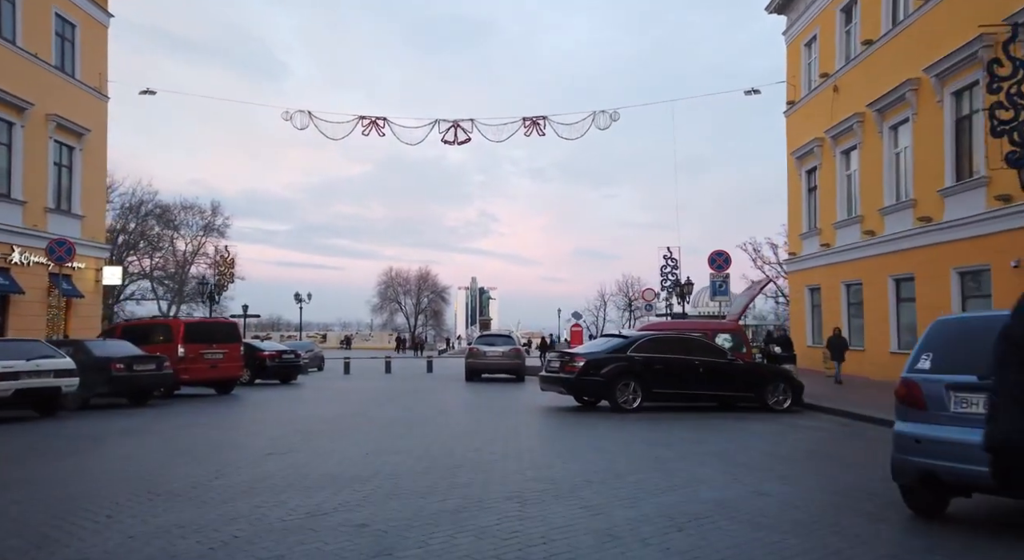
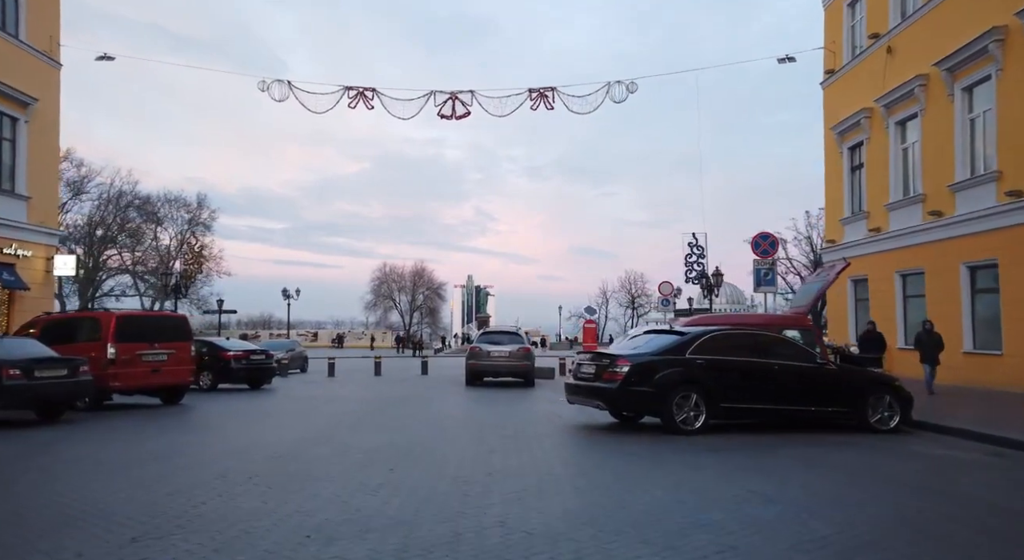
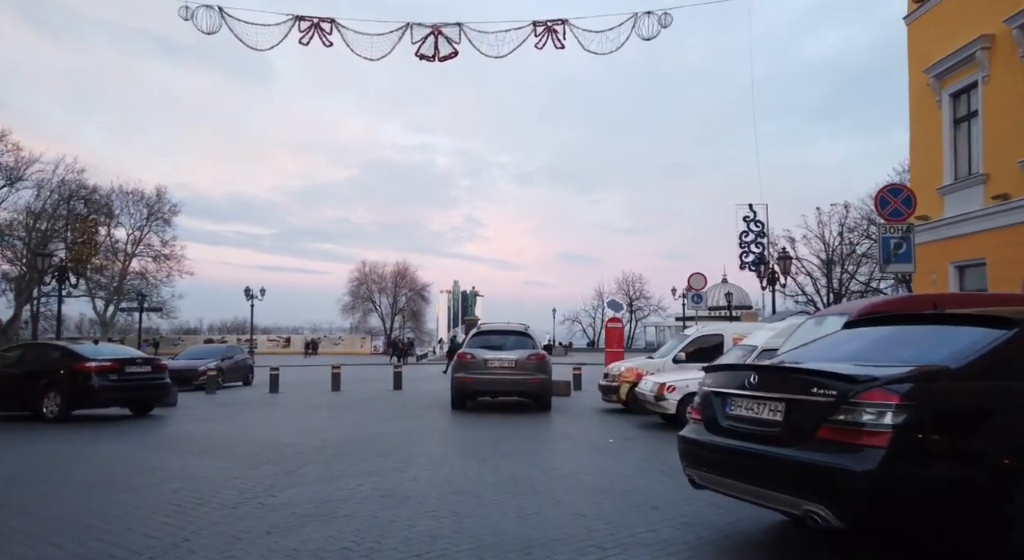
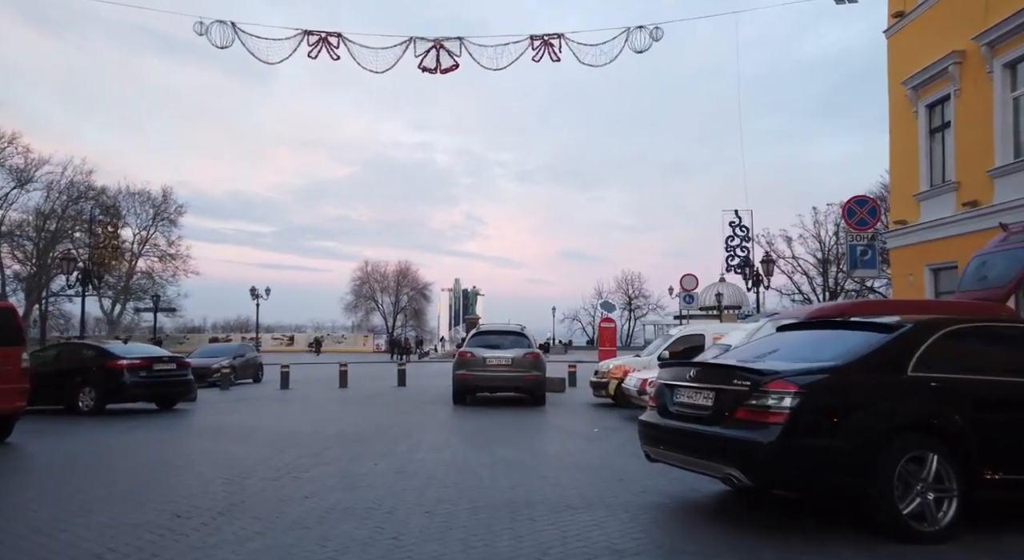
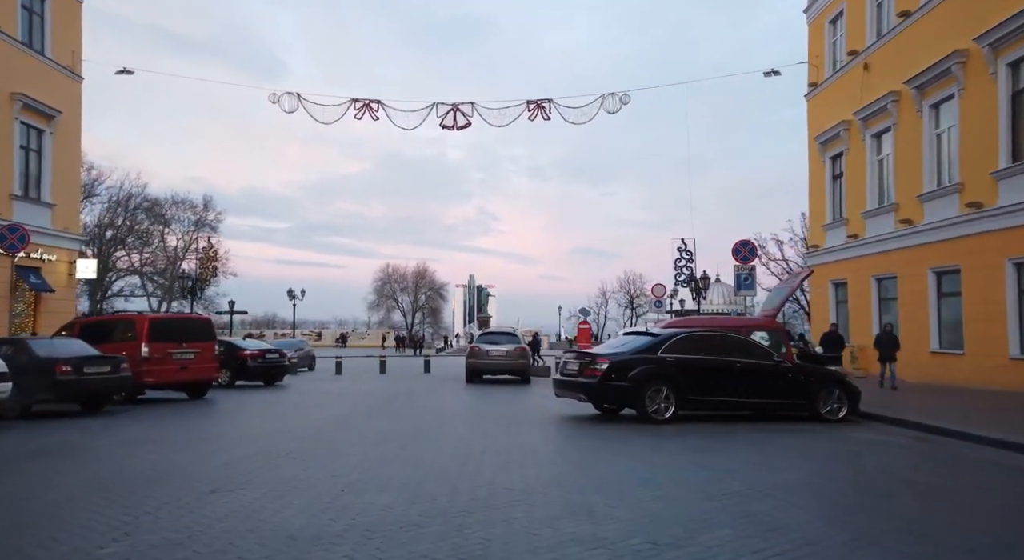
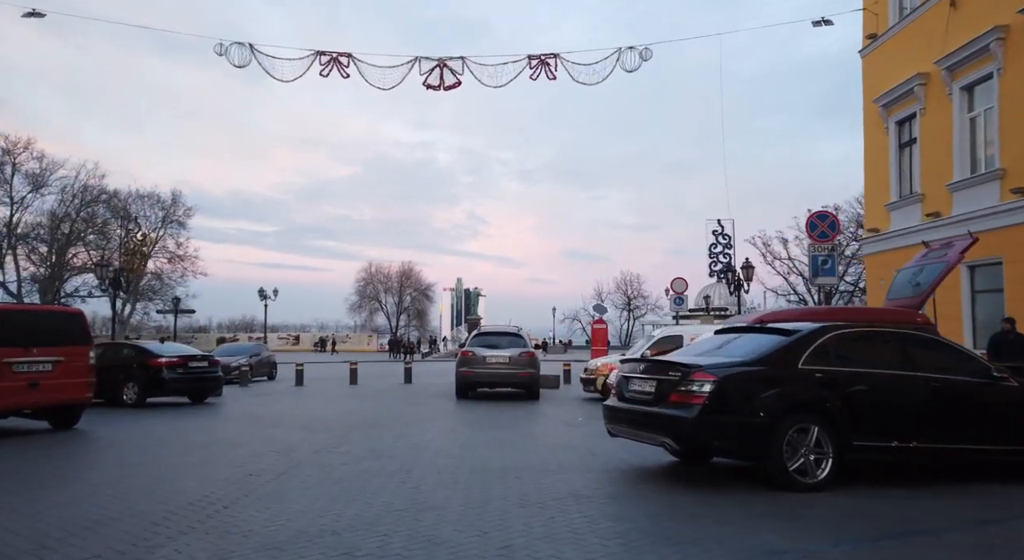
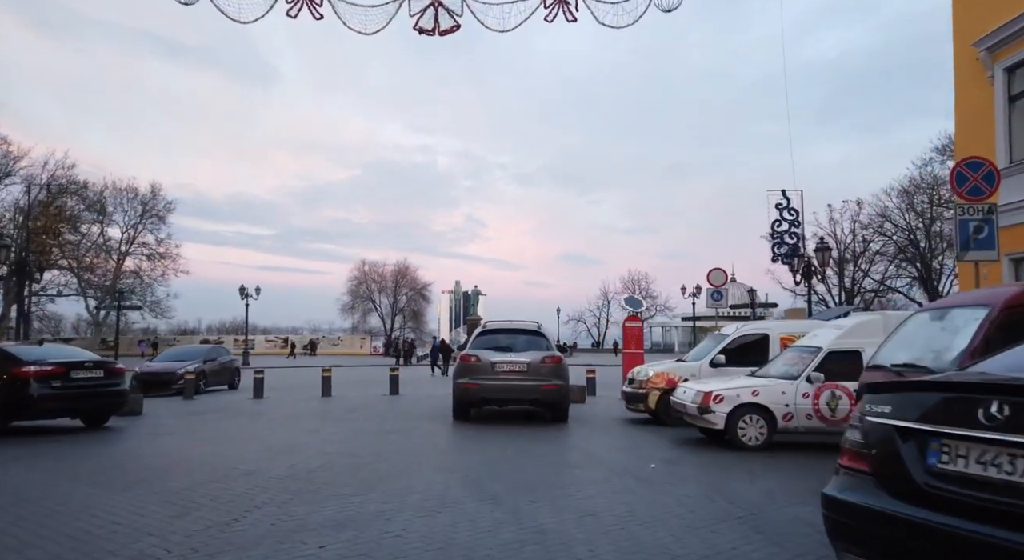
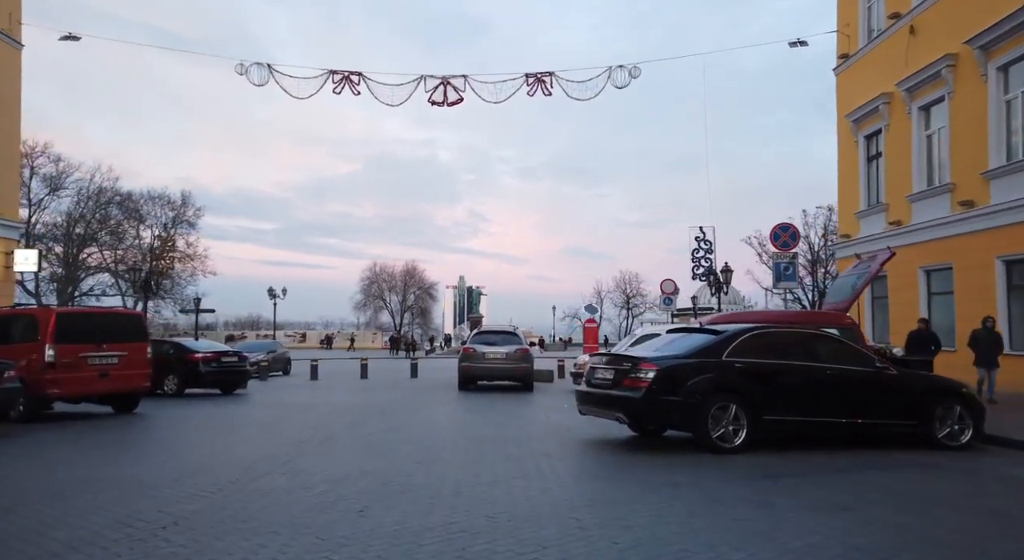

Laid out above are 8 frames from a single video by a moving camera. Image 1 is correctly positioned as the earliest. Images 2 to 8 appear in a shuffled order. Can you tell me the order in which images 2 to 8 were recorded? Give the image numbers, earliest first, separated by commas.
5, 2, 8, 6, 4, 3, 7
